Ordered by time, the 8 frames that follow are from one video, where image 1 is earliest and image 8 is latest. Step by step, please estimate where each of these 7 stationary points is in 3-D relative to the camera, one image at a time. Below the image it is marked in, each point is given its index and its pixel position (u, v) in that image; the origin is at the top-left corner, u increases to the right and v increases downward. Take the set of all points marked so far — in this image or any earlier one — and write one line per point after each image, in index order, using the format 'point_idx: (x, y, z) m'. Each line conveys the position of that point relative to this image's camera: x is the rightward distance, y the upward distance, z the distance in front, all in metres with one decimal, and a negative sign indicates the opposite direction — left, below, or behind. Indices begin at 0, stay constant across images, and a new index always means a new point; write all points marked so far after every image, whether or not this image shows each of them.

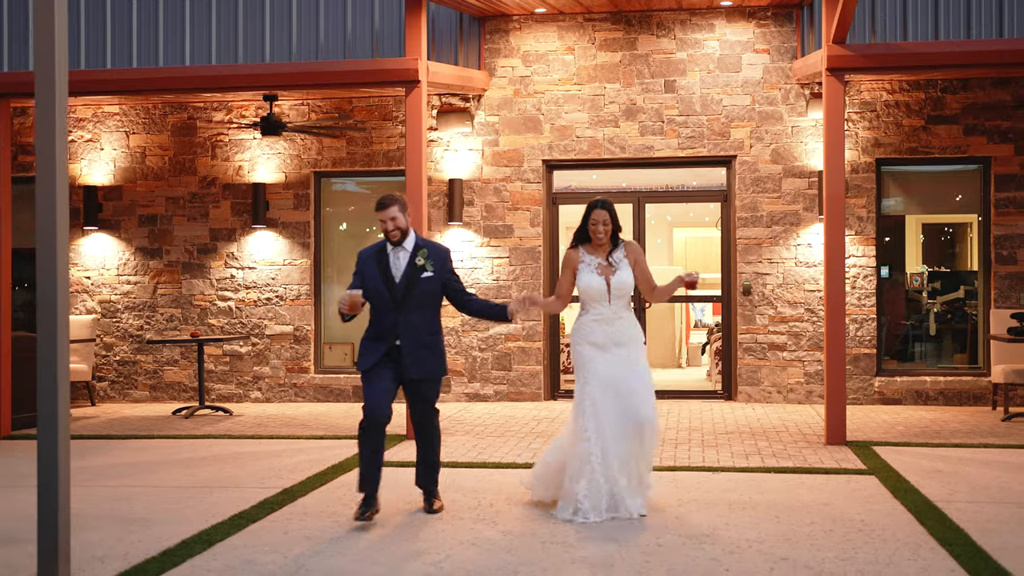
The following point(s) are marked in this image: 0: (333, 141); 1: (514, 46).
0: (-1.9, +1.5, +11.0) m
1: (0.0, +2.5, +11.0) m
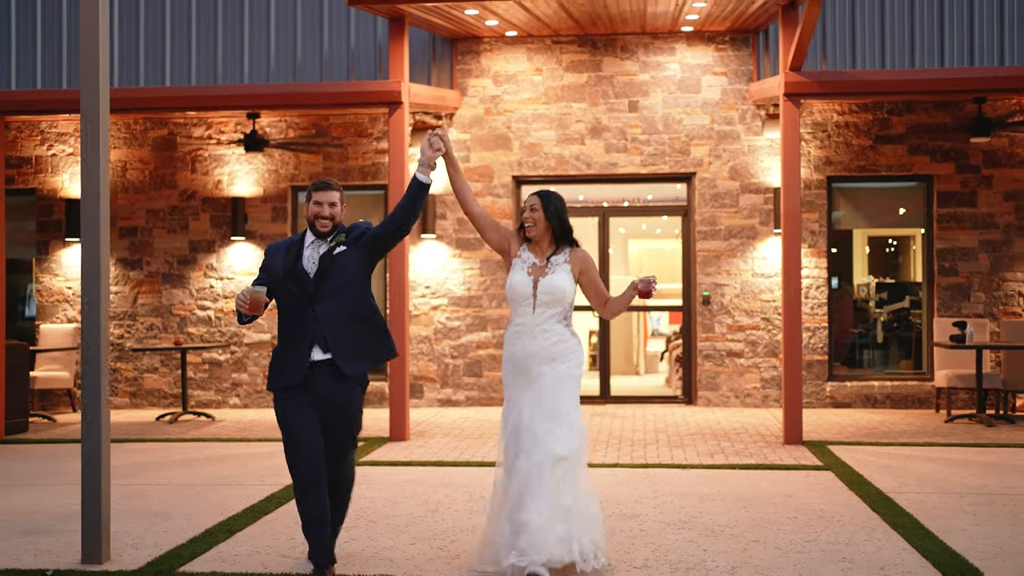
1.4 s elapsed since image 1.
0: (-2.2, +1.4, +11.4) m
1: (-0.3, +2.4, +11.4) m
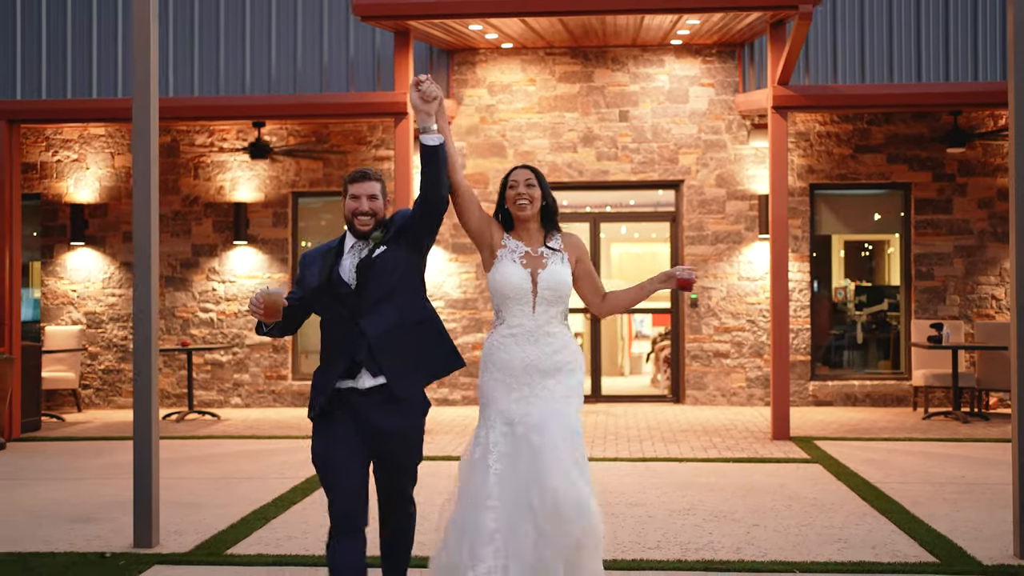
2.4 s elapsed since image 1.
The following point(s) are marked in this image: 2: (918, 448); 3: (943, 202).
0: (-2.2, +1.4, +11.7) m
1: (-0.4, +2.4, +11.8) m
2: (+3.2, -1.3, +8.4) m
3: (+4.7, +0.9, +11.4) m
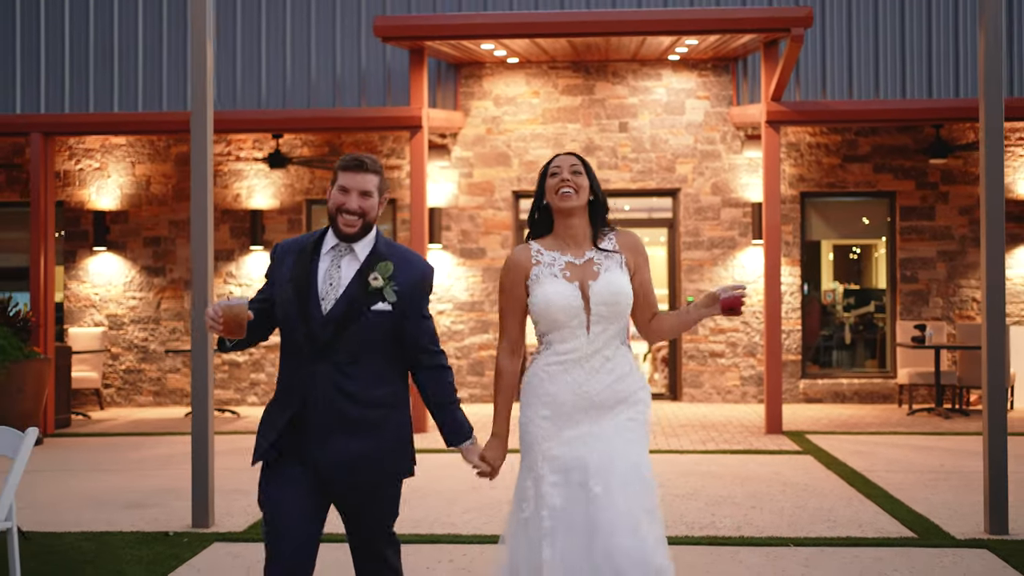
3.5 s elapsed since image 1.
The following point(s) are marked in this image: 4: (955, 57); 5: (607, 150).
0: (-2.2, +1.3, +12.2) m
1: (-0.3, +2.3, +12.4) m
2: (+3.3, -1.3, +9.0) m
3: (+4.7, +0.9, +12.0) m
4: (+4.3, +2.3, +10.3) m
5: (+1.1, +1.6, +12.4) m
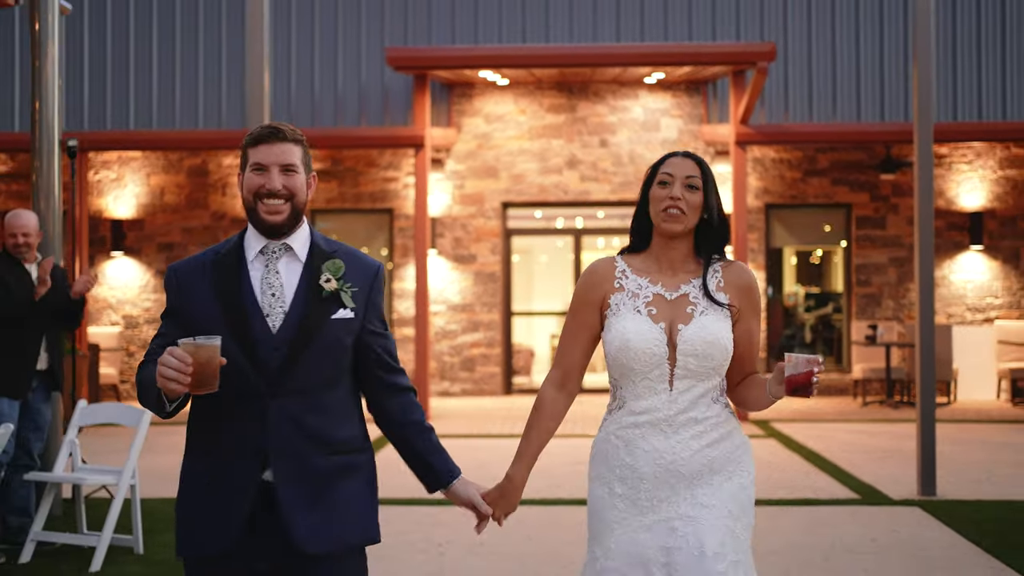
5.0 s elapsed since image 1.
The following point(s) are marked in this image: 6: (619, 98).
0: (-2.3, +1.3, +13.2) m
1: (-0.4, +2.3, +13.4) m
2: (+3.3, -1.3, +10.1) m
3: (+4.6, +0.9, +13.2) m
4: (+4.3, +2.3, +11.5) m
5: (+1.0, +1.6, +13.4) m
6: (+1.4, +2.4, +13.4) m
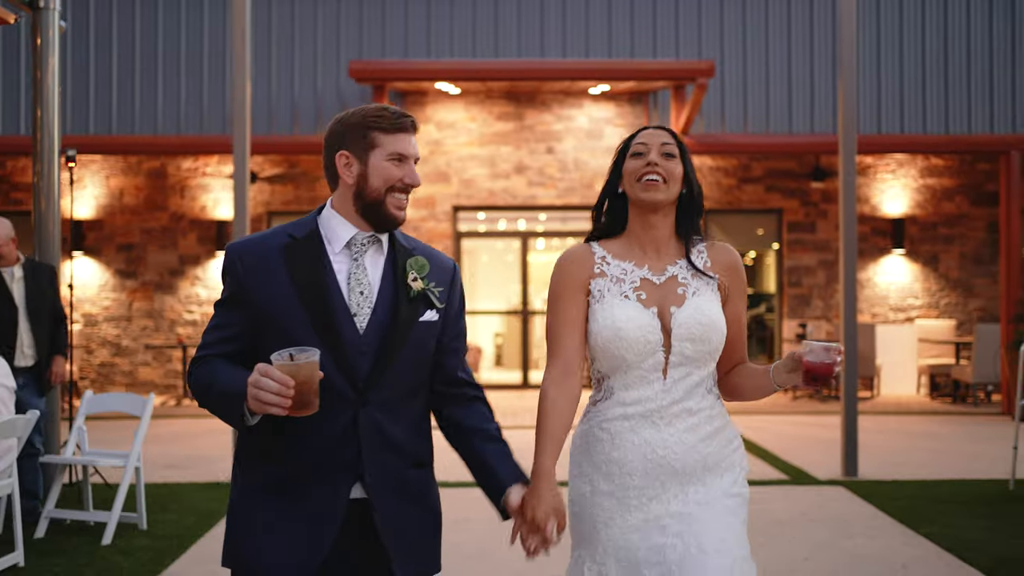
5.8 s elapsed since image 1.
0: (-2.9, +1.3, +13.6) m
1: (-1.1, +2.3, +13.9) m
2: (+2.8, -1.4, +10.9) m
3: (+3.9, +0.8, +14.0) m
4: (+3.7, +2.3, +12.3) m
5: (+0.3, +1.6, +14.0) m
6: (+0.7, +2.4, +14.0) m
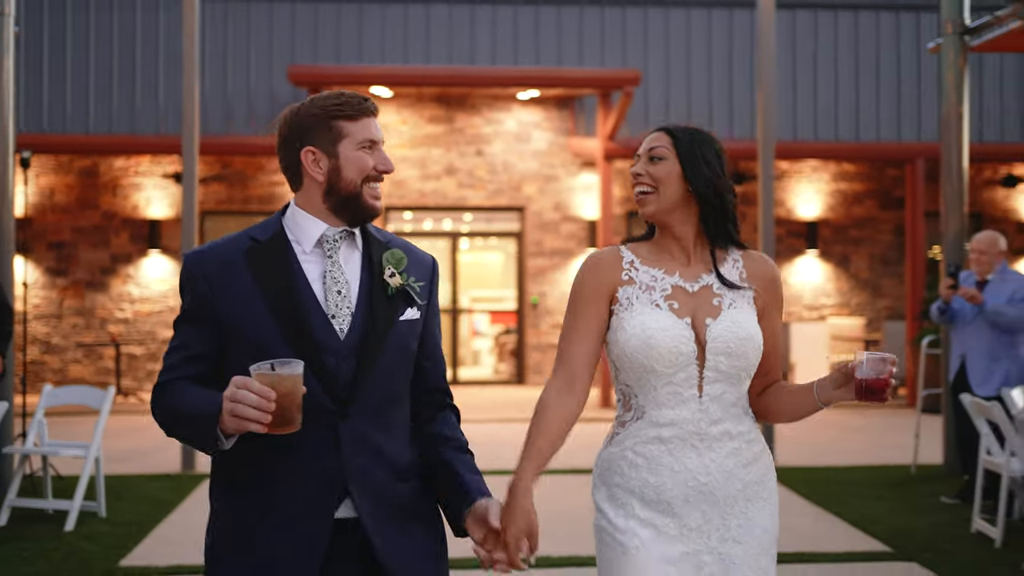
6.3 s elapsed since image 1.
0: (-3.8, +1.3, +13.8) m
1: (-2.0, +2.3, +14.2) m
2: (+2.1, -1.3, +11.5) m
3: (+3.0, +0.9, +14.6) m
4: (+2.9, +2.3, +12.9) m
5: (-0.6, +1.6, +14.4) m
6: (-0.2, +2.4, +14.4) m
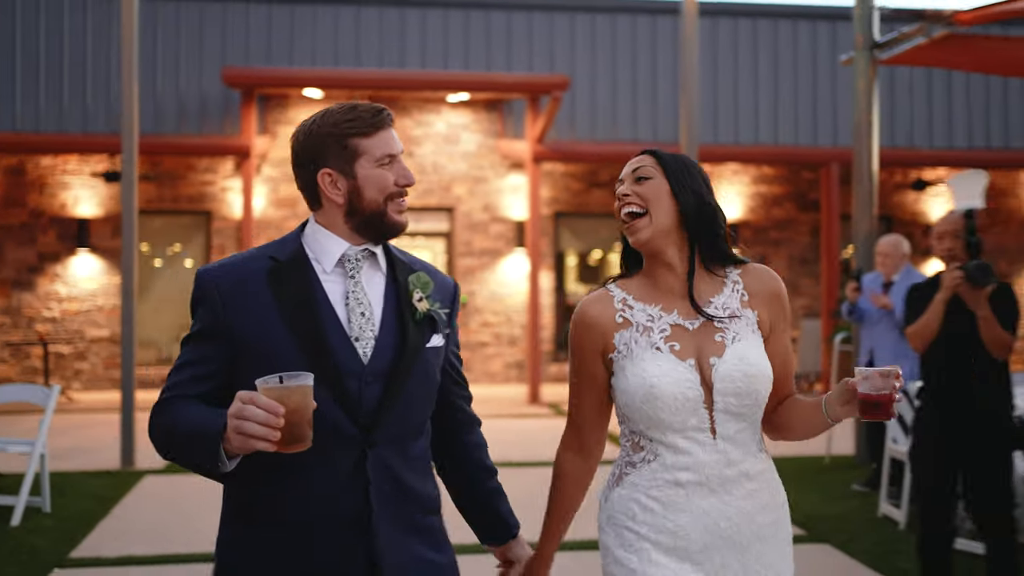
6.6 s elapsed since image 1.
0: (-4.7, +1.3, +13.7) m
1: (-3.0, +2.3, +14.3) m
2: (+1.4, -1.3, +11.9) m
3: (+2.0, +0.9, +15.1) m
4: (+2.0, +2.3, +13.4) m
5: (-1.6, +1.6, +14.6) m
6: (-1.2, +2.4, +14.6) m
